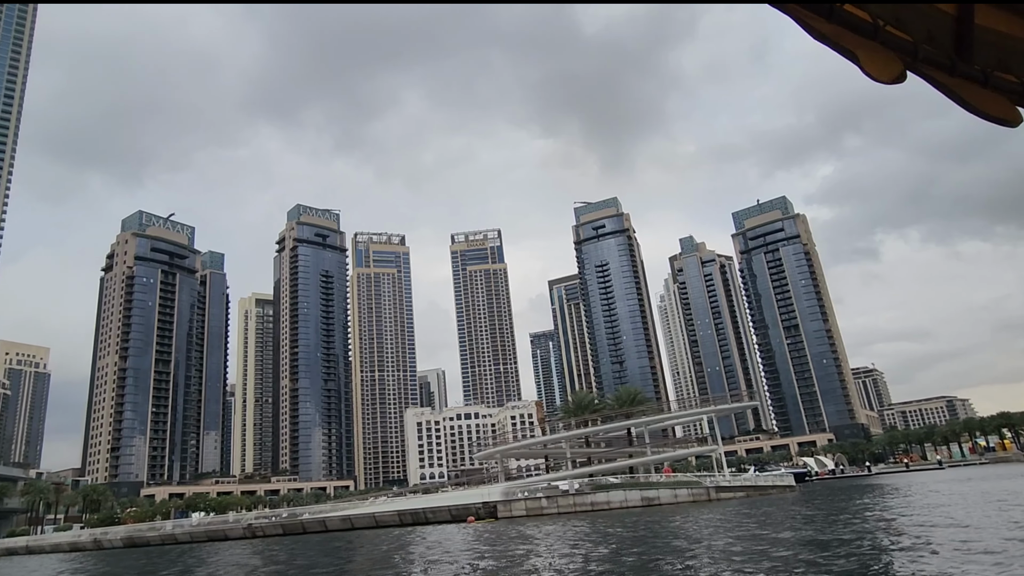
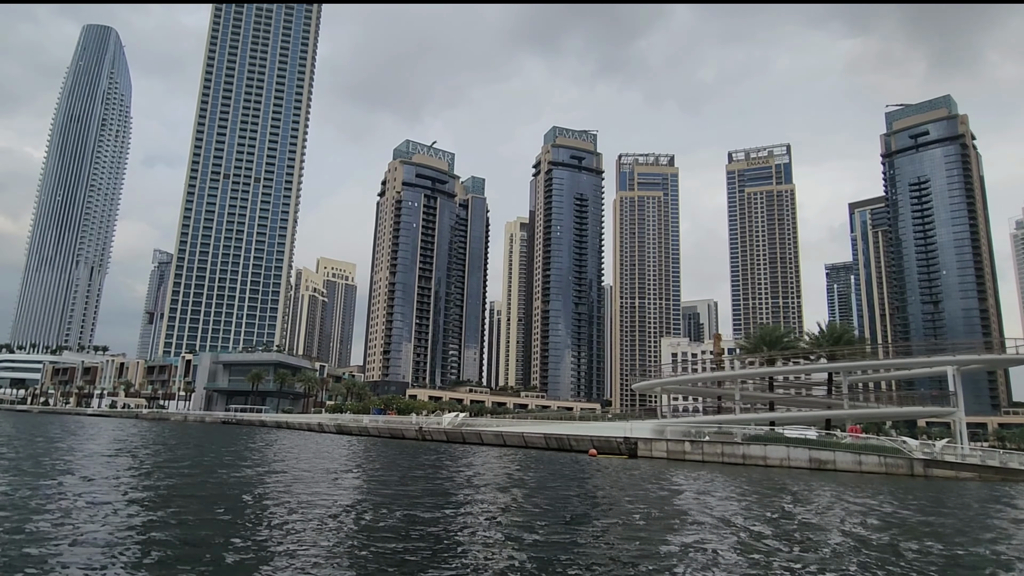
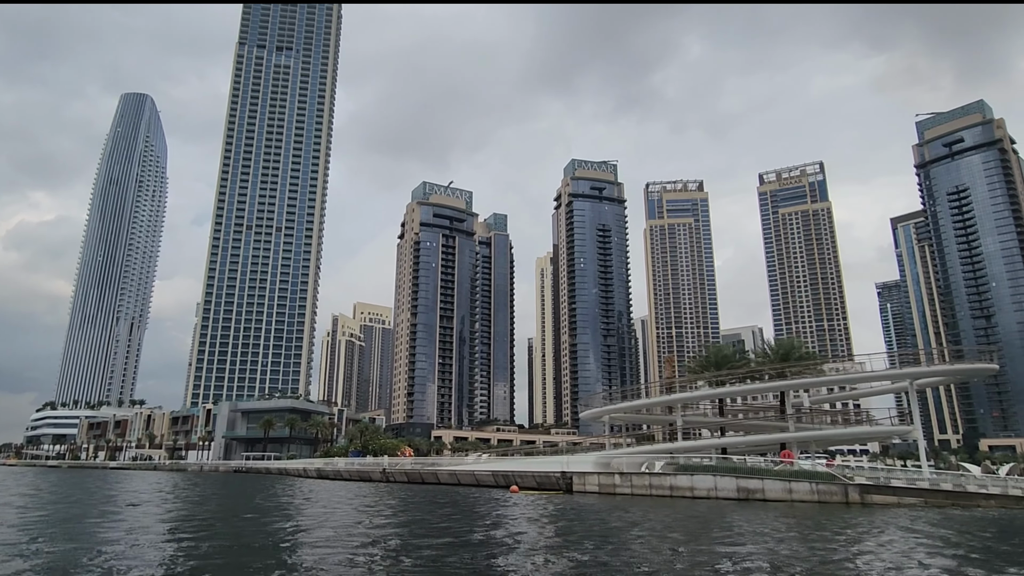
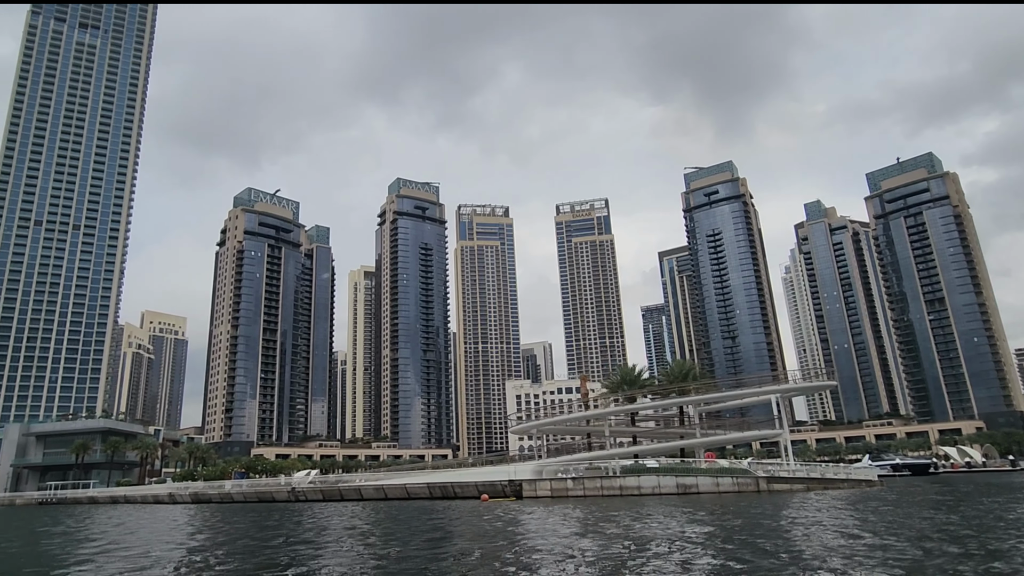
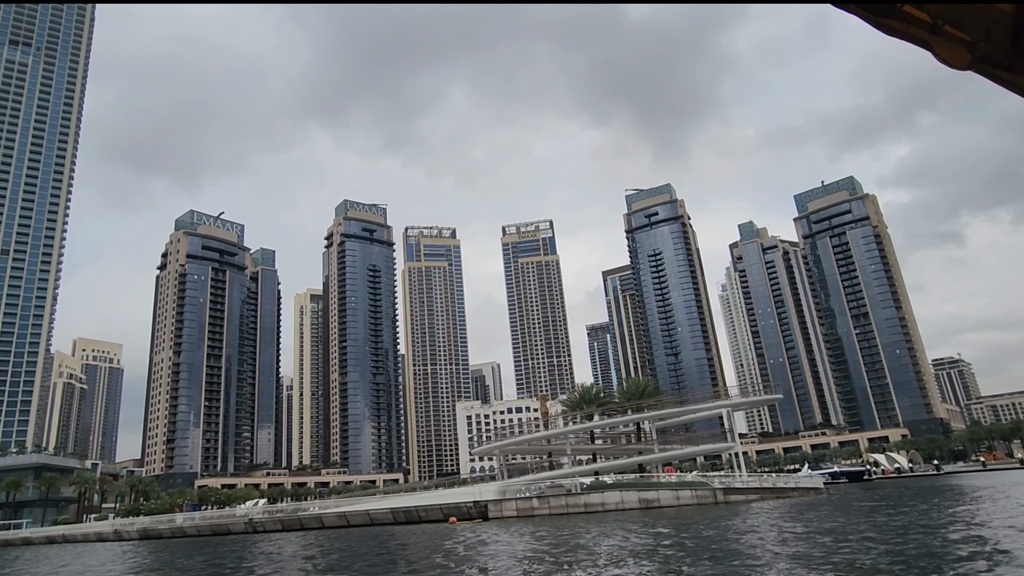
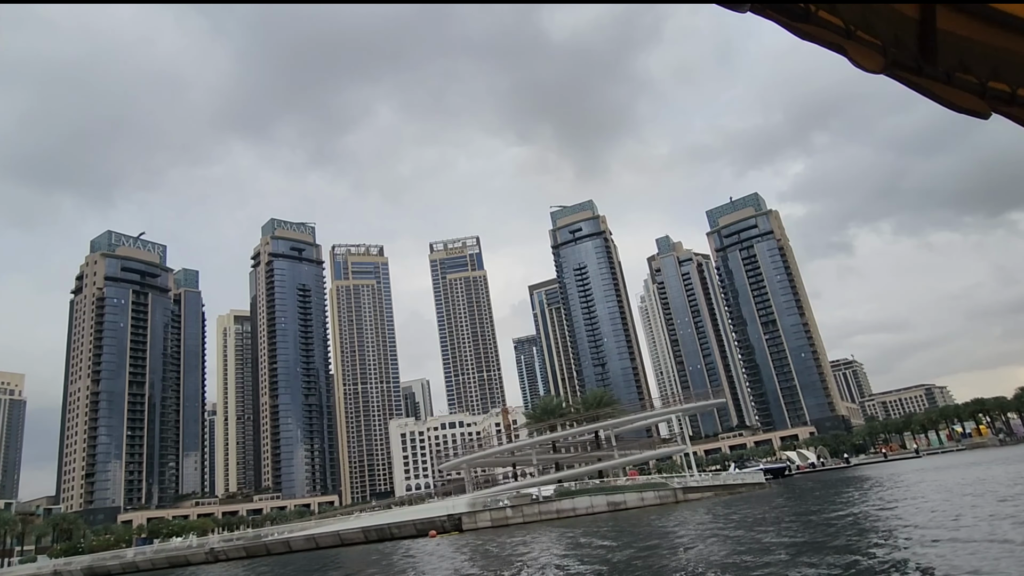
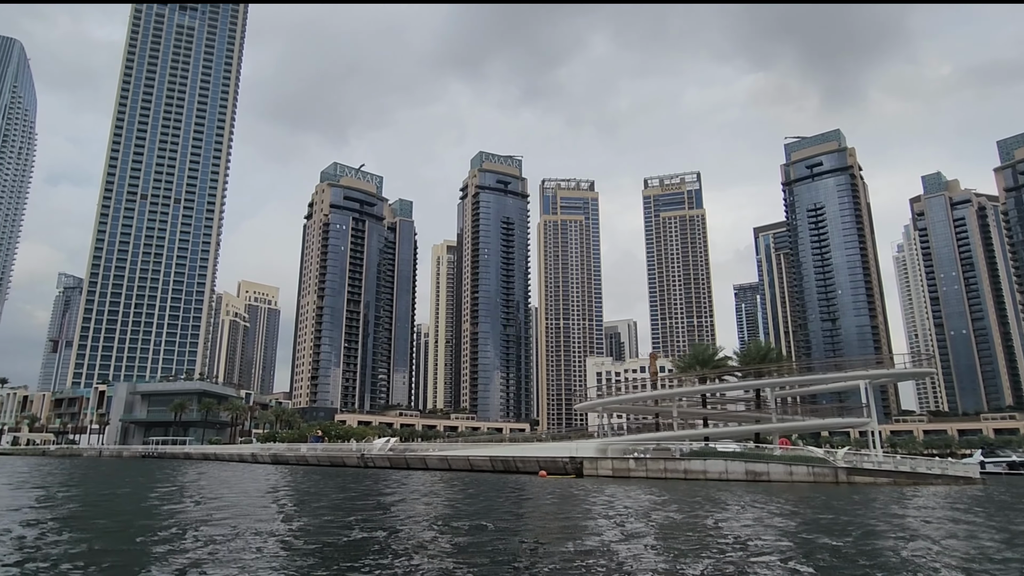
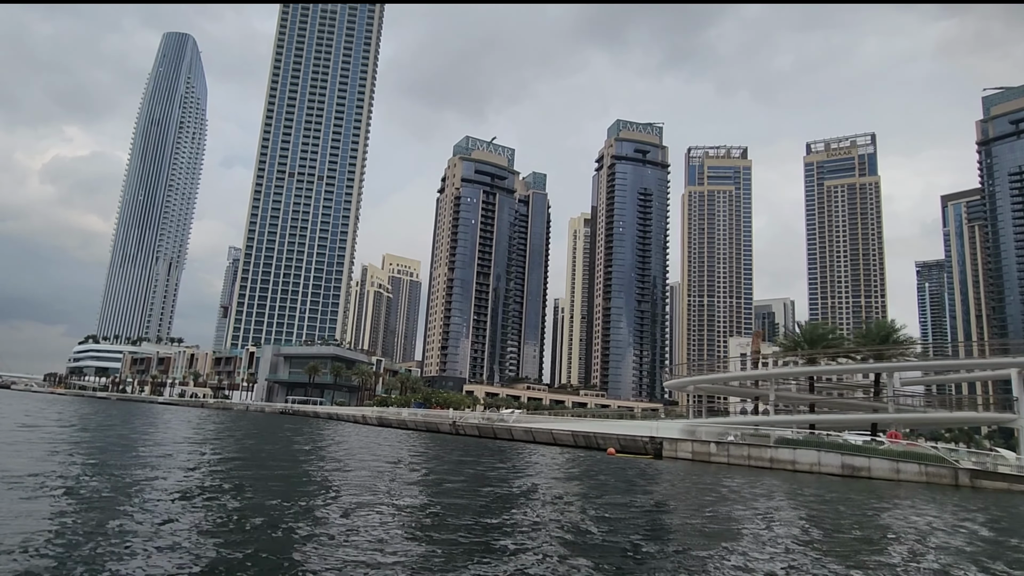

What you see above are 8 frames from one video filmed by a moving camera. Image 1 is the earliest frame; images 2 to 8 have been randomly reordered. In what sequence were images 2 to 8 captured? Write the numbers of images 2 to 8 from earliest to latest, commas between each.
6, 5, 4, 7, 2, 8, 3
